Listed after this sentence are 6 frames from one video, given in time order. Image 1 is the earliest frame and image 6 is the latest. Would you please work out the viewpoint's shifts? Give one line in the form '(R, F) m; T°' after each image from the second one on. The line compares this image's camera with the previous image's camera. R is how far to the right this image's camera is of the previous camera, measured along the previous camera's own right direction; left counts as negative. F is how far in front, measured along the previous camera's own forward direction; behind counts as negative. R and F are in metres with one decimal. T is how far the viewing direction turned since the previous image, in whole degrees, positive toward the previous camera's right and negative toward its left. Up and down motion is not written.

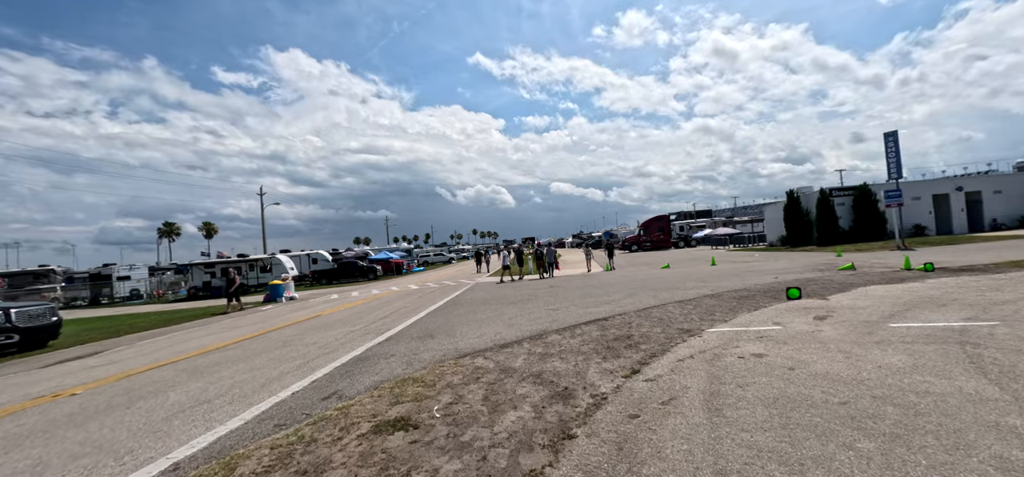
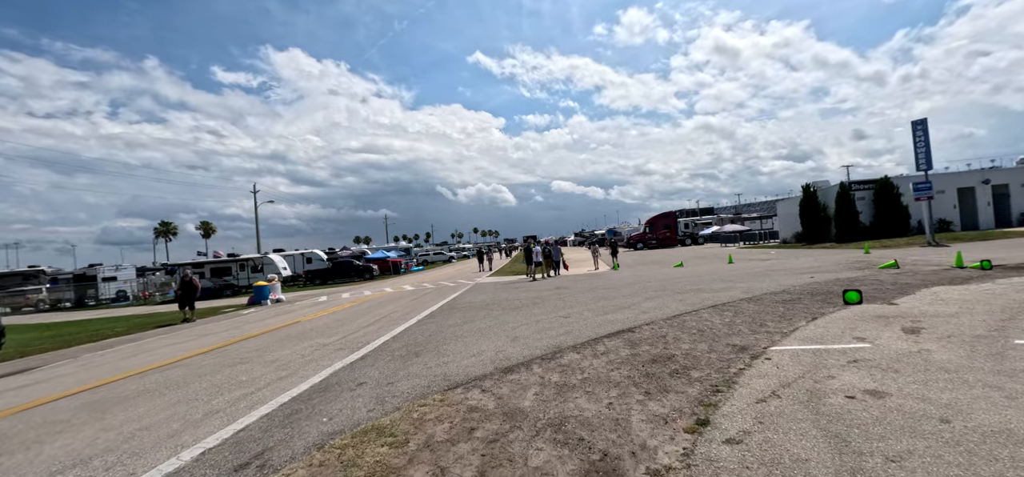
(-0.1, +1.6) m; 0°
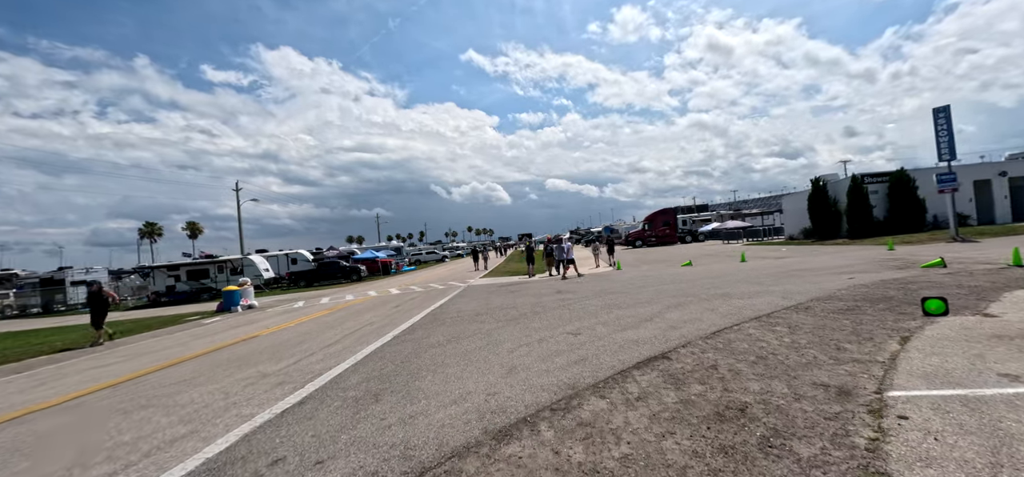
(0.0, +1.8) m; +1°
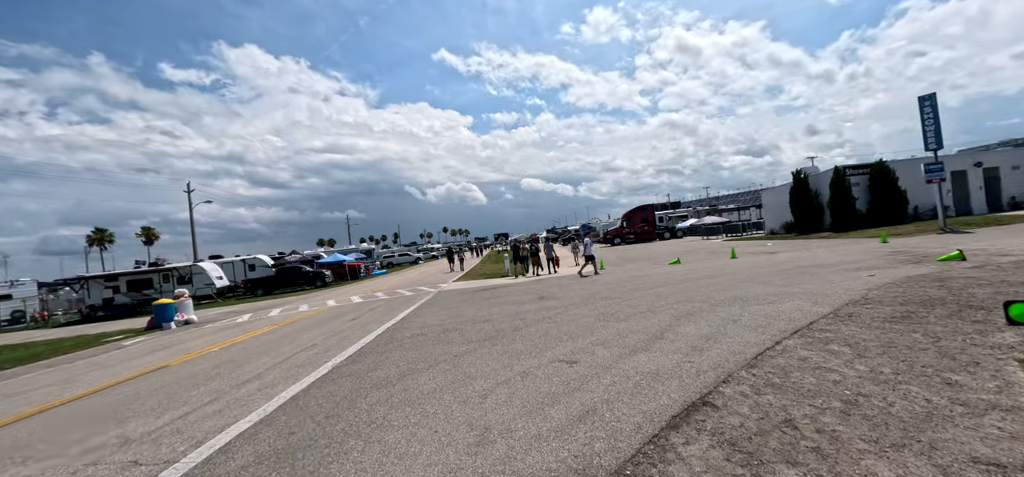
(+0.1, +1.9) m; +4°
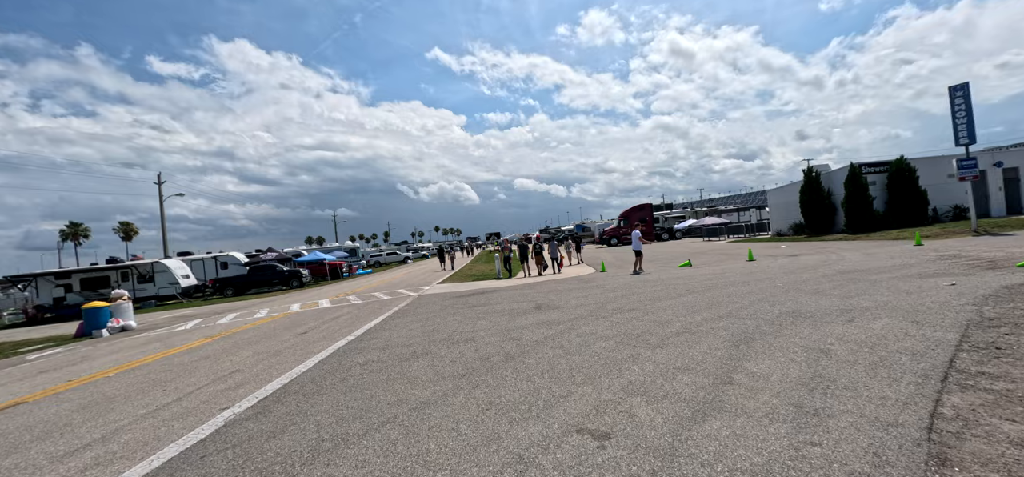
(0.0, +2.2) m; +1°
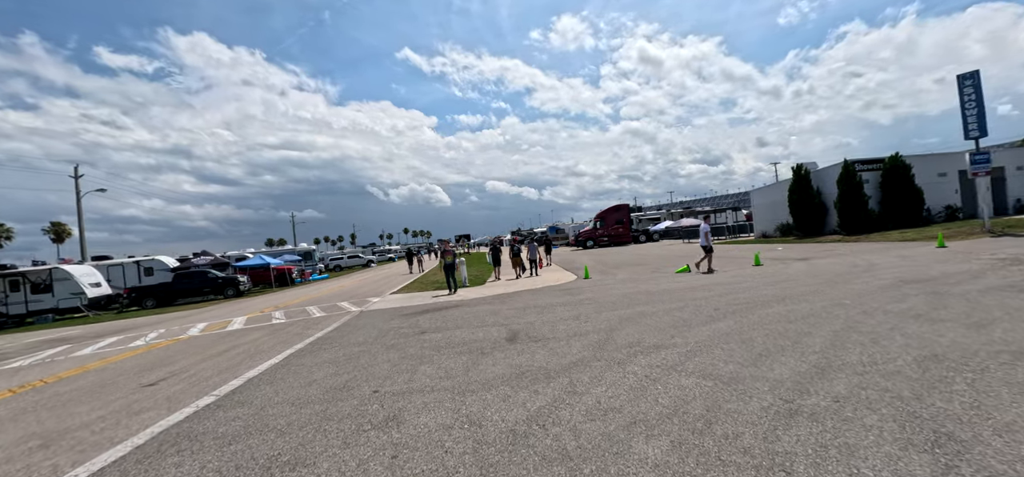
(+0.2, +3.0) m; +4°
